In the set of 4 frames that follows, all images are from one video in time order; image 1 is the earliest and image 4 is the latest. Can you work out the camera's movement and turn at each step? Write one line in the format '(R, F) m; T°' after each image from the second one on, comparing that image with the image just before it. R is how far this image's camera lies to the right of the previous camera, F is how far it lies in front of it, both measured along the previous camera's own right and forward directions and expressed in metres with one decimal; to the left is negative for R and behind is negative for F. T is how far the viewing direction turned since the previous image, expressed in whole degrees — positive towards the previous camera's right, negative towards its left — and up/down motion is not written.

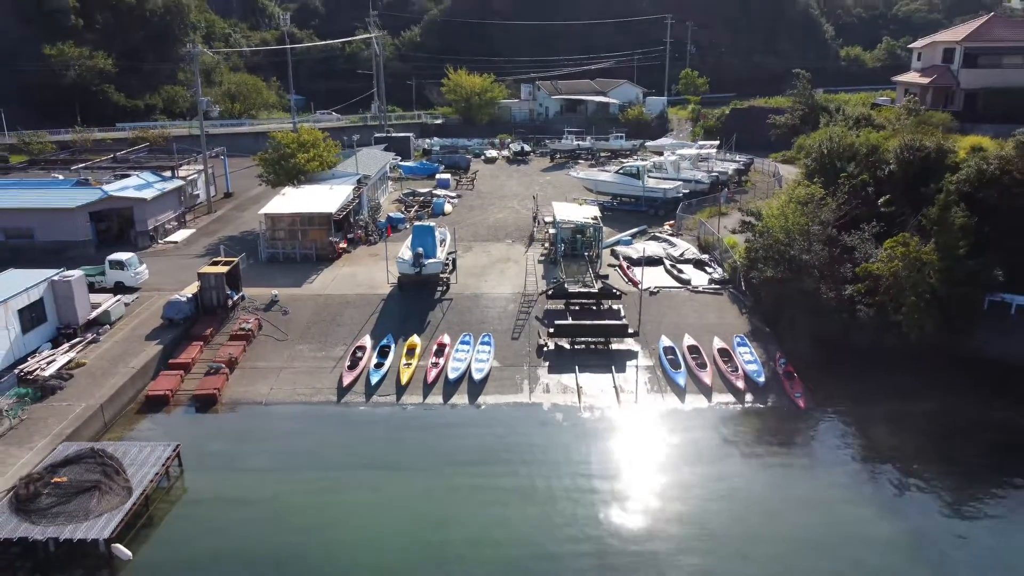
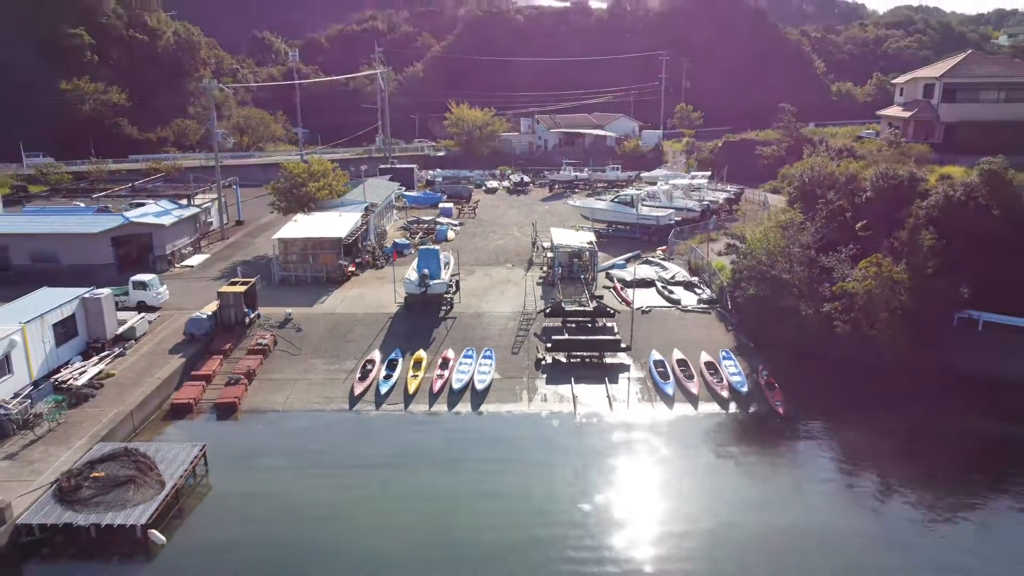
(0.0, -1.2) m; 0°
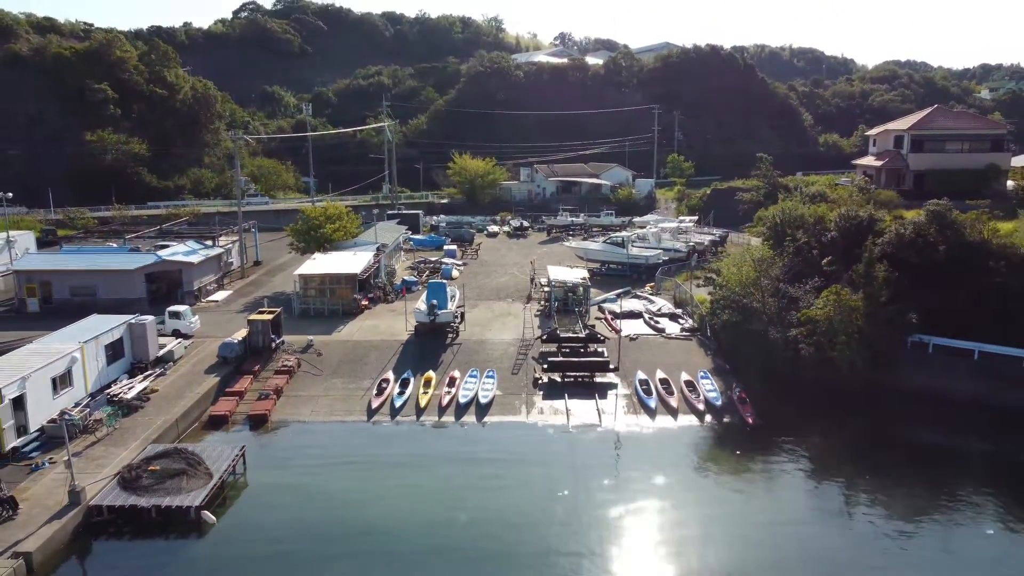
(0.0, -2.2) m; 0°
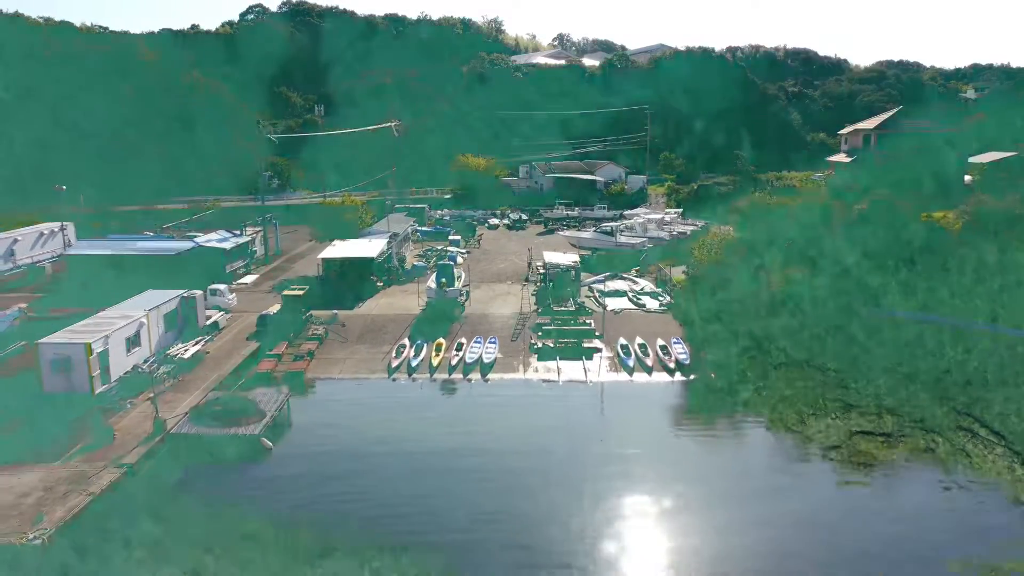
(0.0, -3.3) m; 0°
